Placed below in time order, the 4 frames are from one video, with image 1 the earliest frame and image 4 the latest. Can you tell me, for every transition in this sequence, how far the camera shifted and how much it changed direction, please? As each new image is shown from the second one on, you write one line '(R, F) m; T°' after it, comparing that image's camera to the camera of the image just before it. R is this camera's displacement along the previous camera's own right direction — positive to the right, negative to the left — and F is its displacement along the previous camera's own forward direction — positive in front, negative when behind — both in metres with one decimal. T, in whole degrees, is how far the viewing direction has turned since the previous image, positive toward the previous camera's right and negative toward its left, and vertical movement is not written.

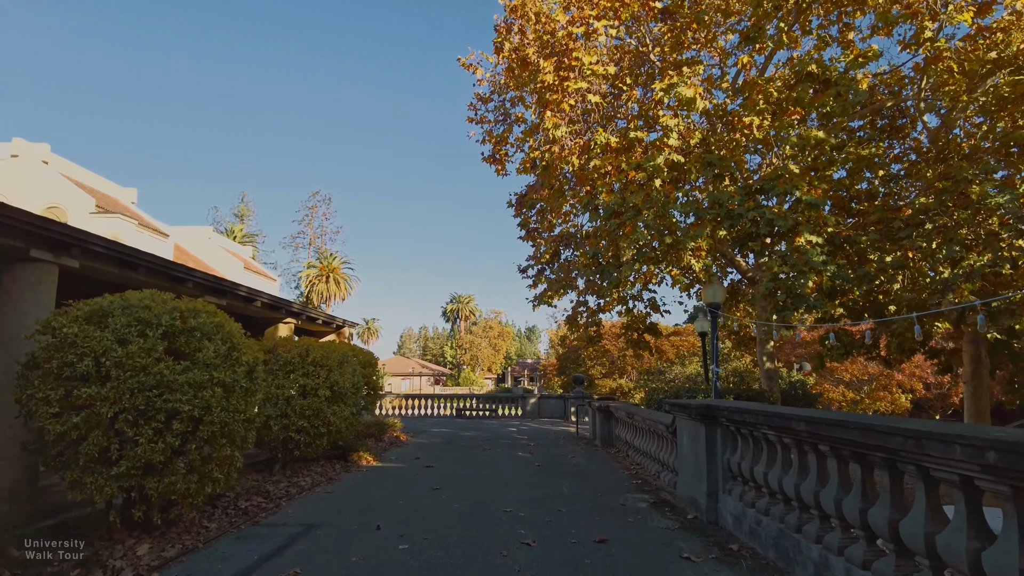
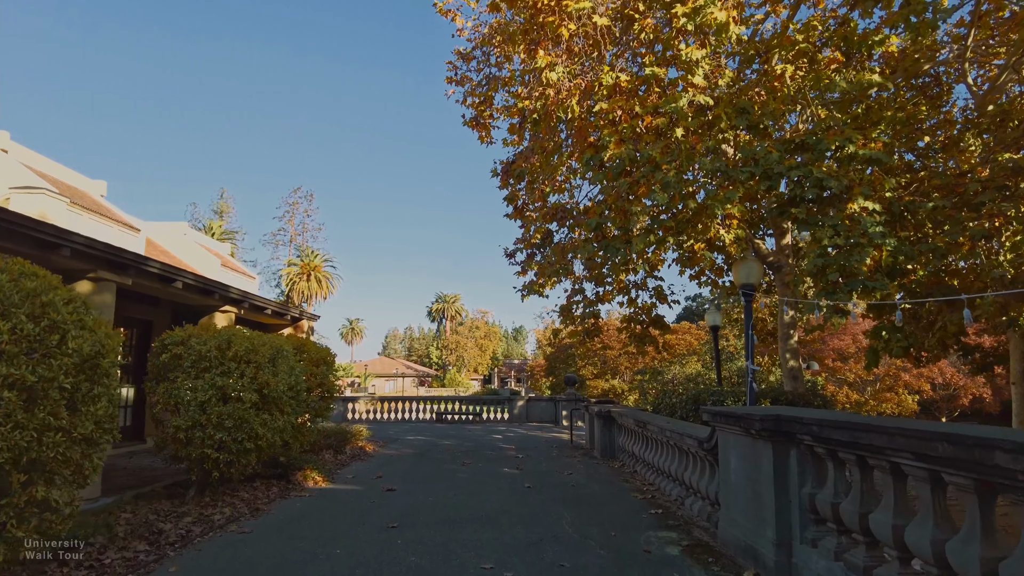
(0.0, +2.1) m; +1°
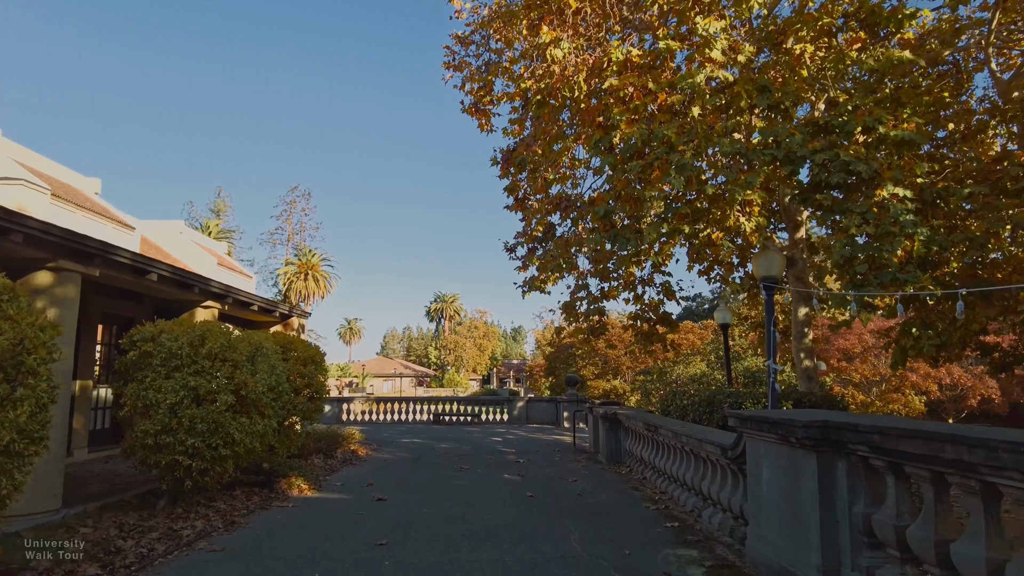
(0.0, +0.6) m; 0°
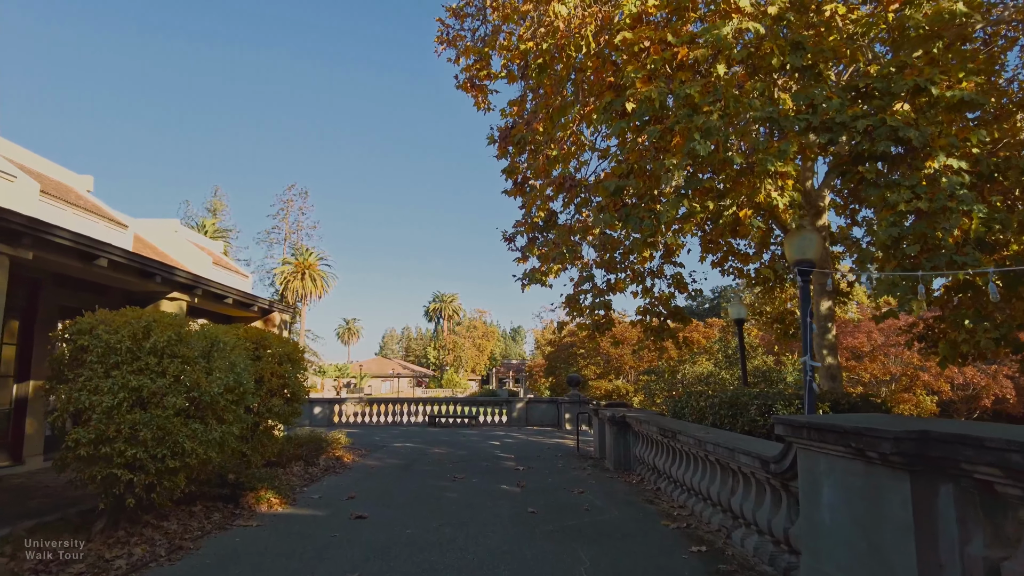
(0.0, +1.0) m; 0°
